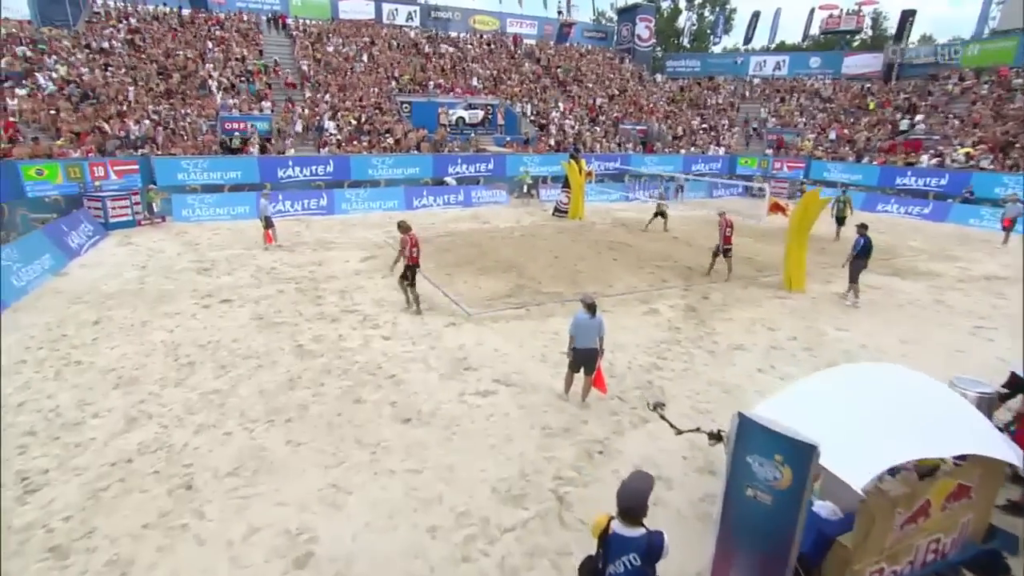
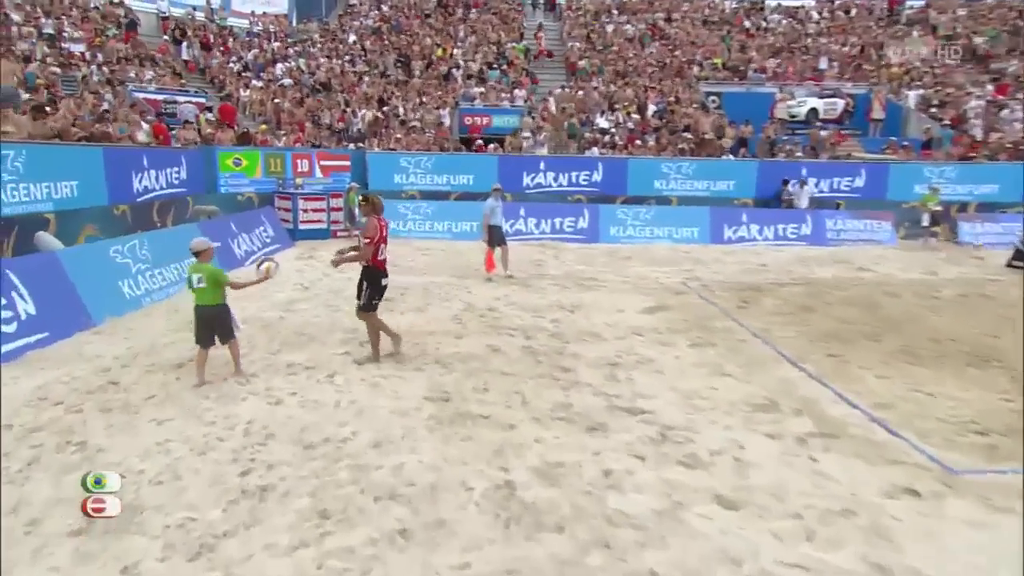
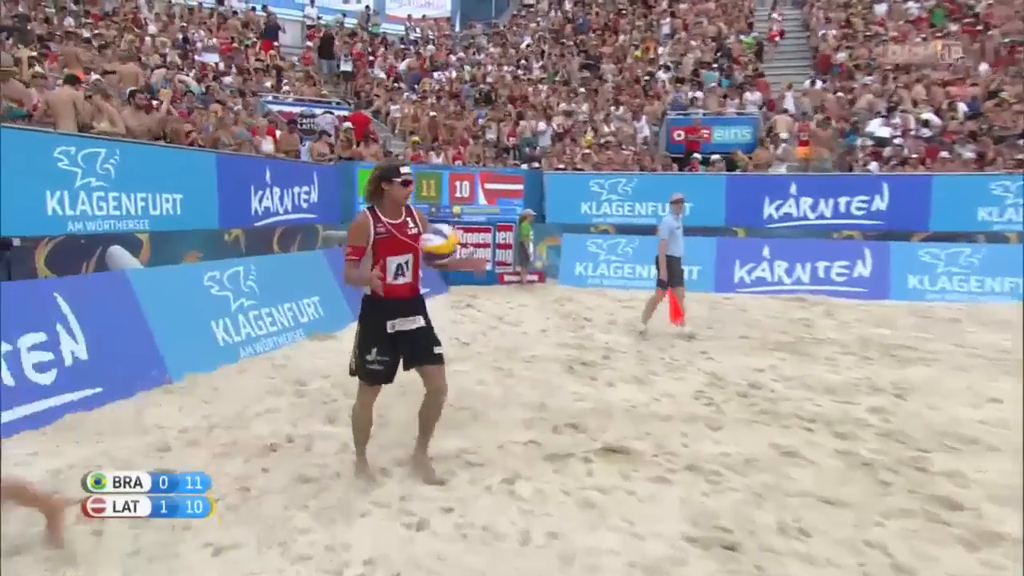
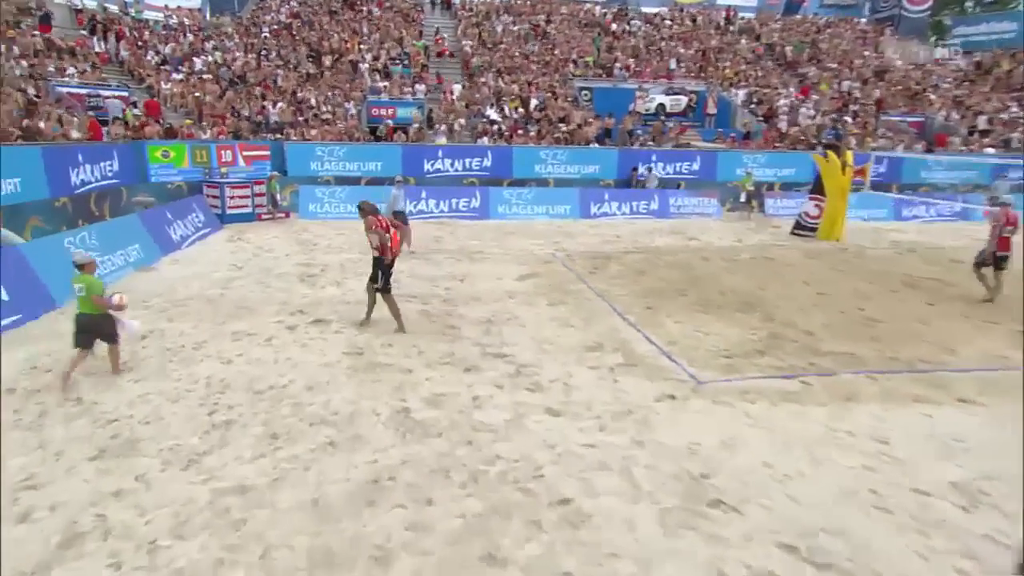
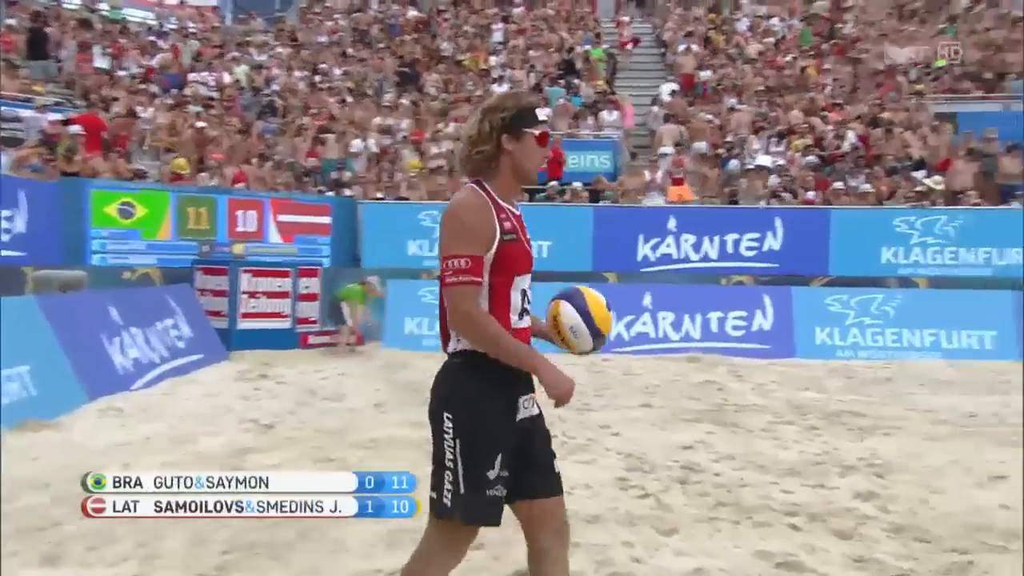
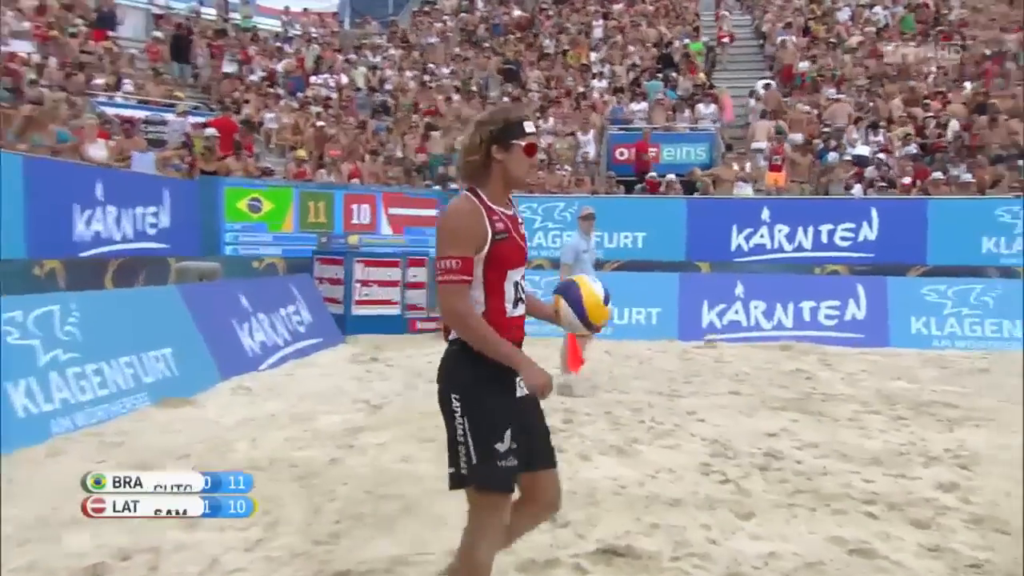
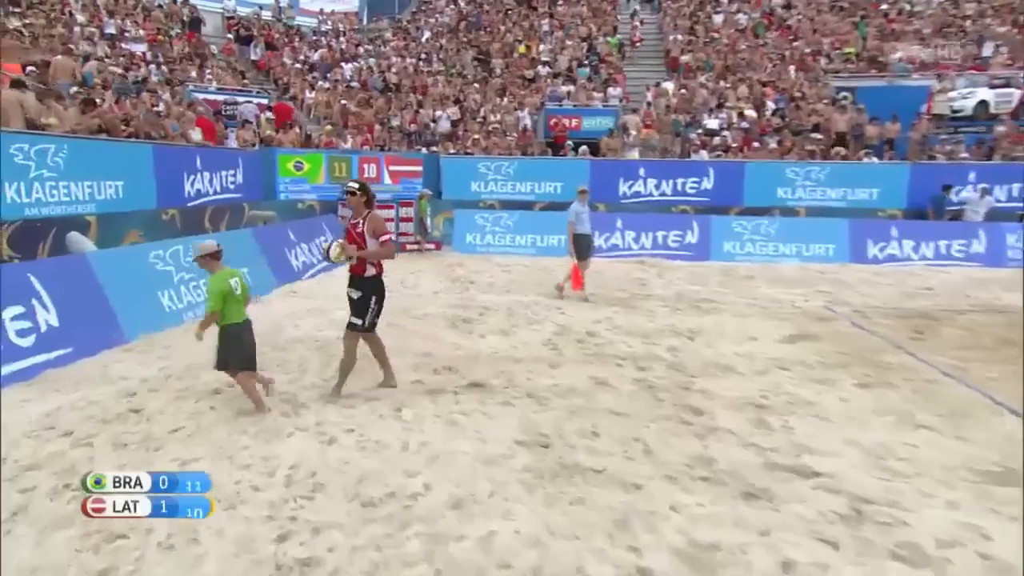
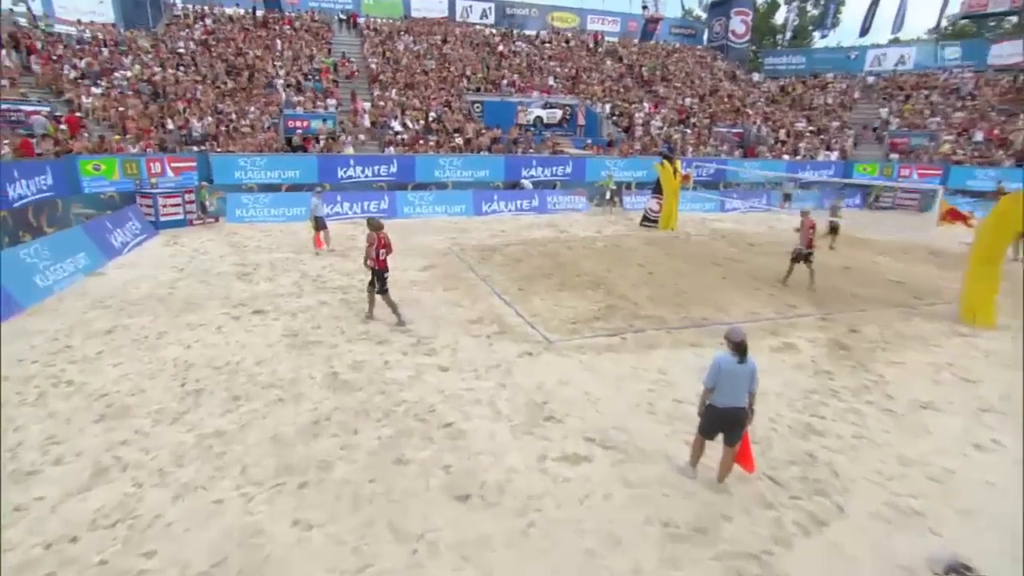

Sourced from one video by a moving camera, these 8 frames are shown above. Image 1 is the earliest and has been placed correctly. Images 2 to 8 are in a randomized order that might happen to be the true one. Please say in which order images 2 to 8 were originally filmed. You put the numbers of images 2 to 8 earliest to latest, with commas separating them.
8, 4, 2, 7, 3, 6, 5
